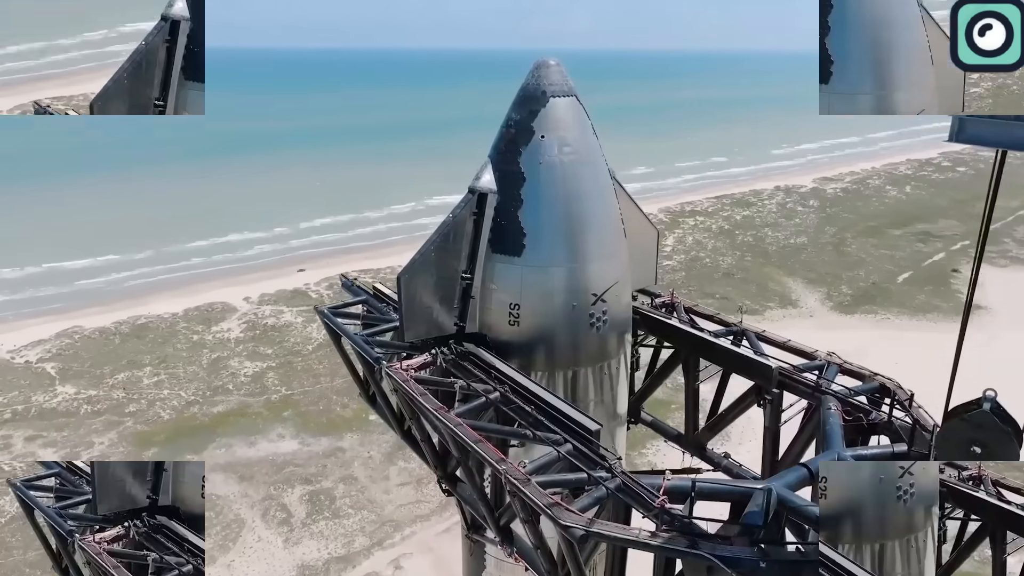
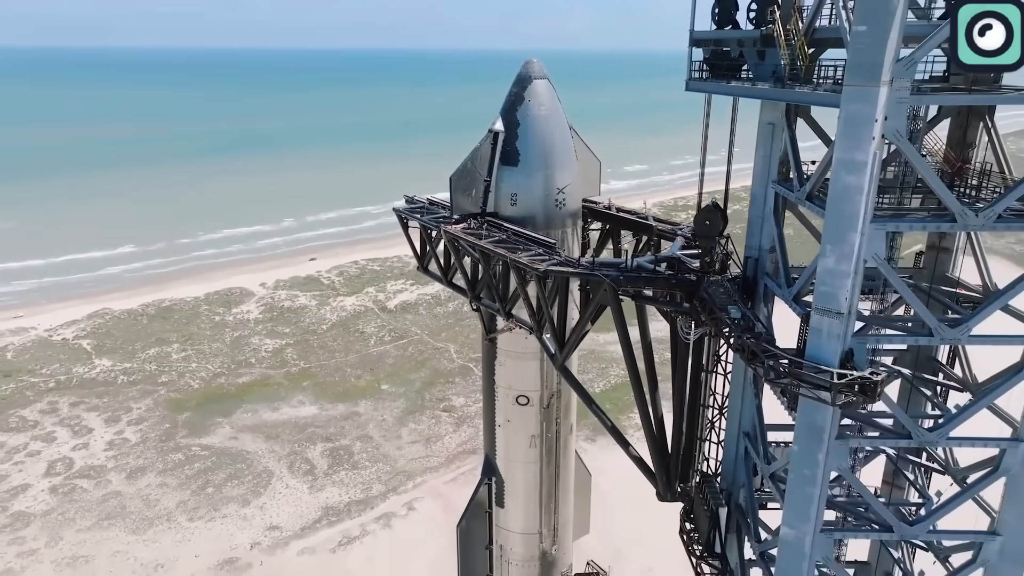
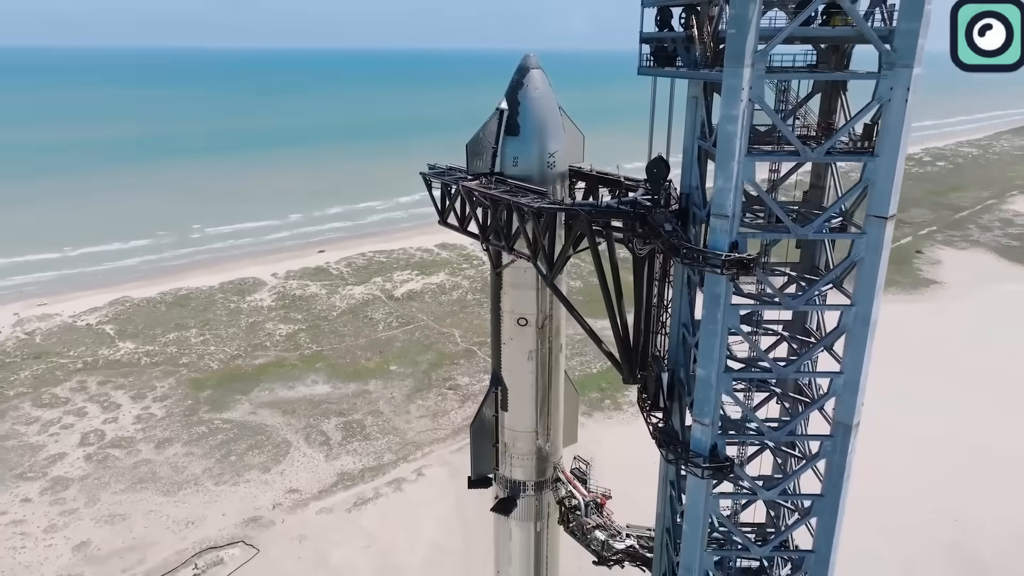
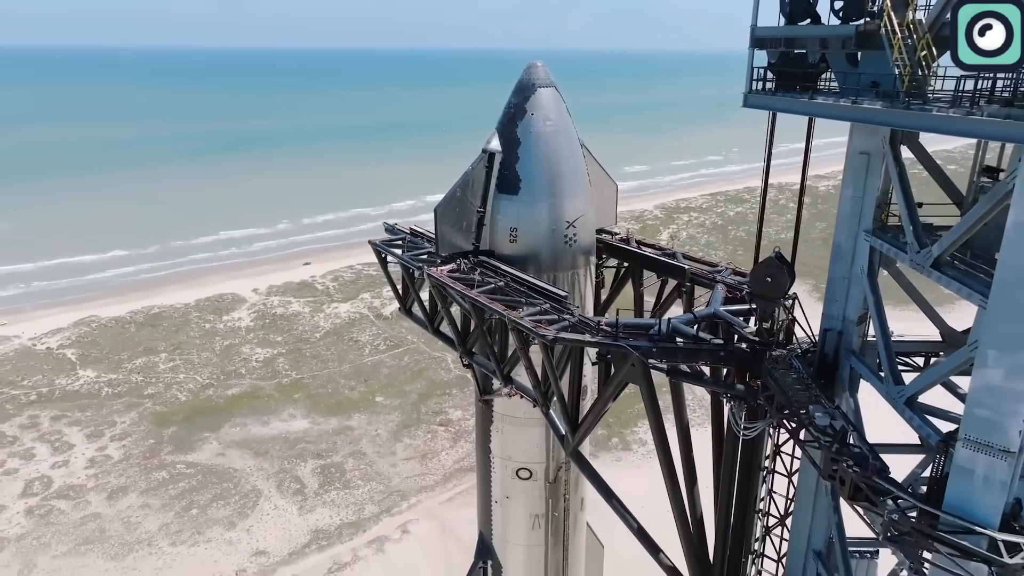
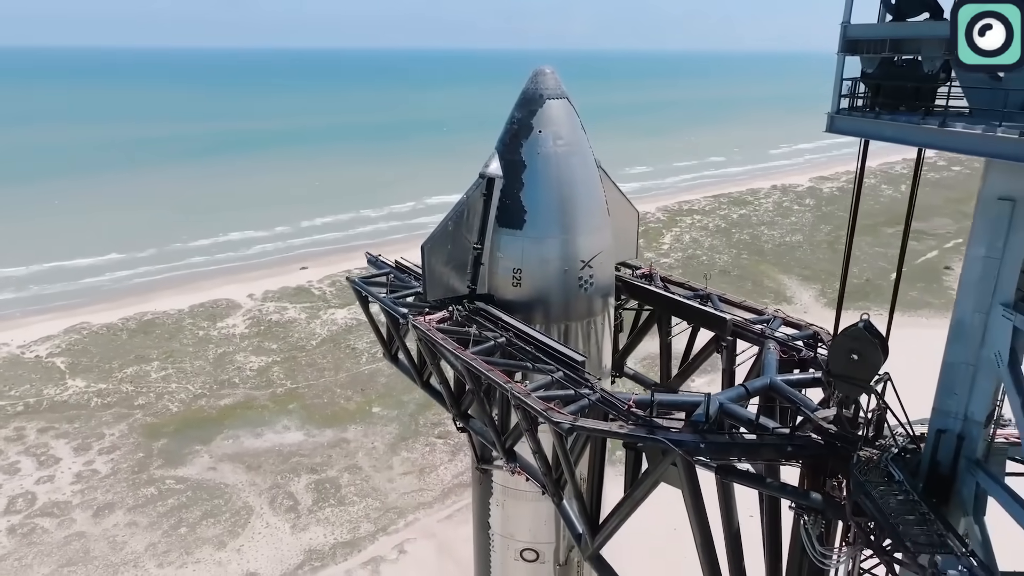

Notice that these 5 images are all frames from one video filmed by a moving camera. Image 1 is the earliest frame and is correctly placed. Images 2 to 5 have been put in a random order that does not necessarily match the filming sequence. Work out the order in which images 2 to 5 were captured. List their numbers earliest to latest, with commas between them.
5, 4, 2, 3
